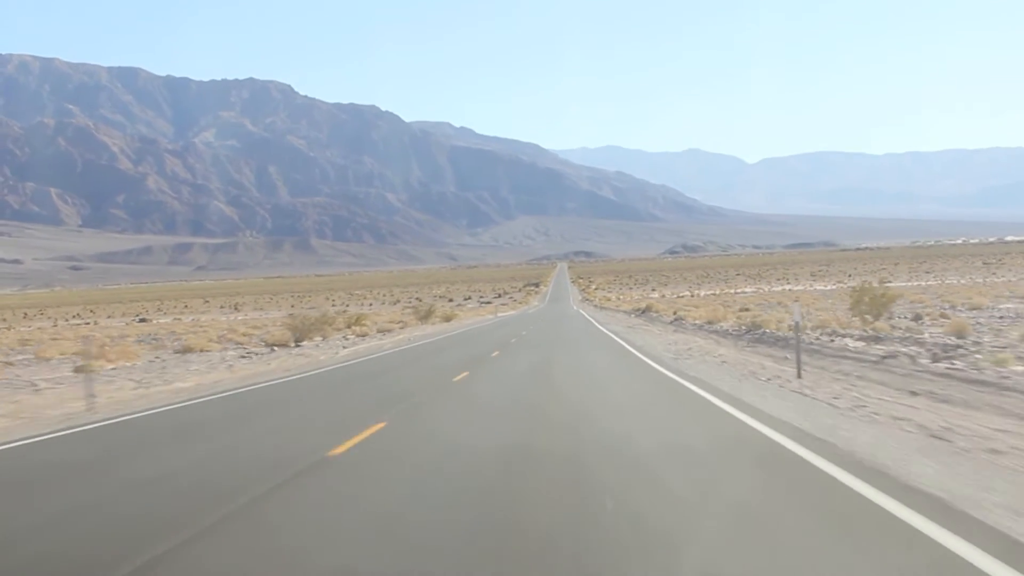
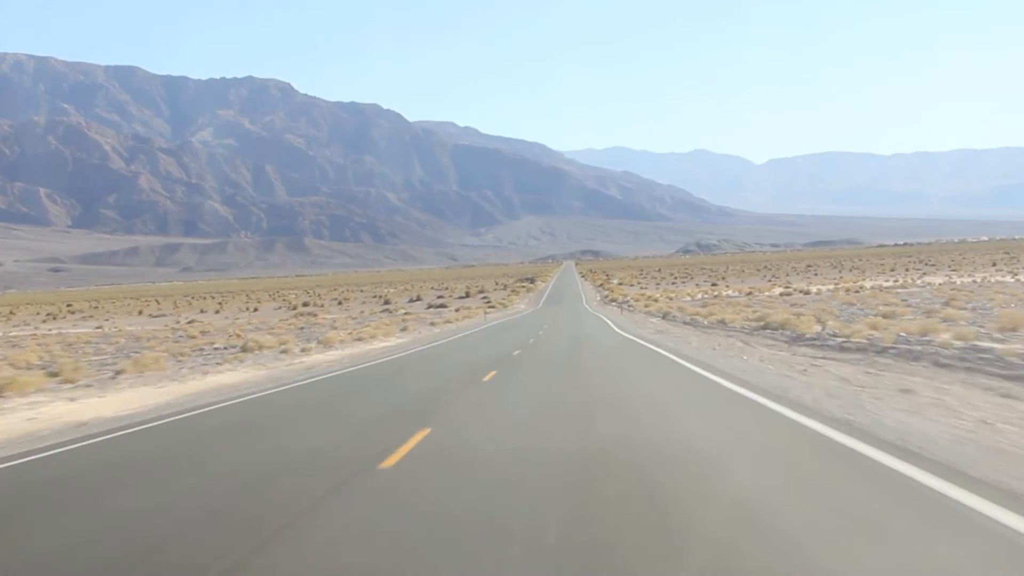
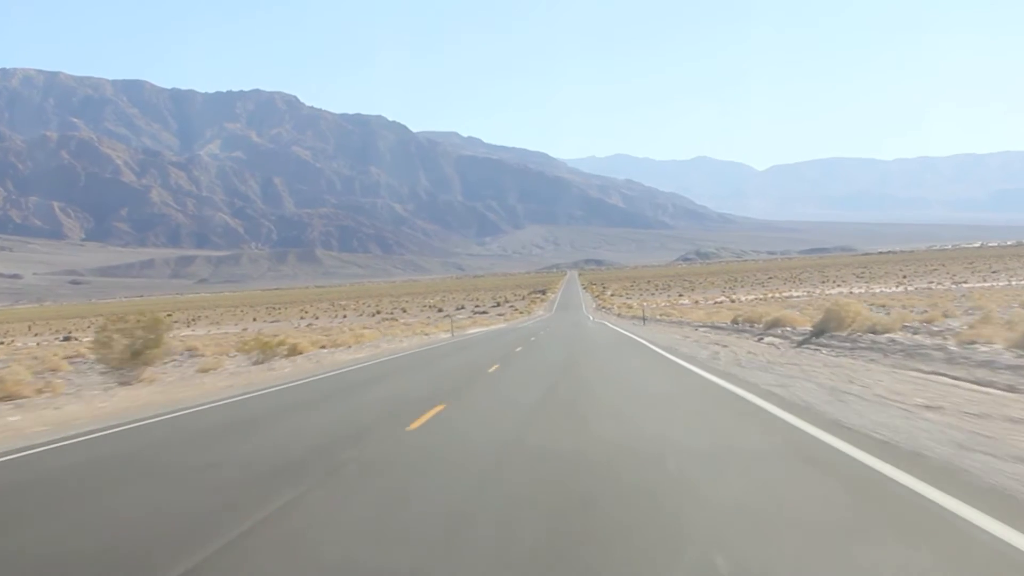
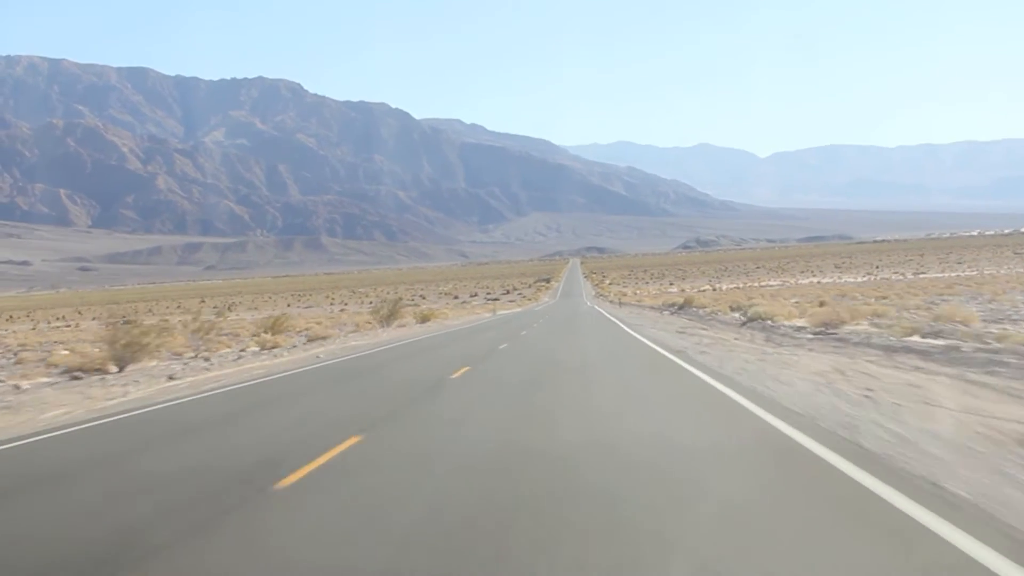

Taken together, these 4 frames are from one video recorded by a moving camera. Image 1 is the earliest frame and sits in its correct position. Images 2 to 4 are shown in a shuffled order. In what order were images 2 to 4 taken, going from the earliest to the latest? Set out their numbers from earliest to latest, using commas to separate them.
4, 3, 2
